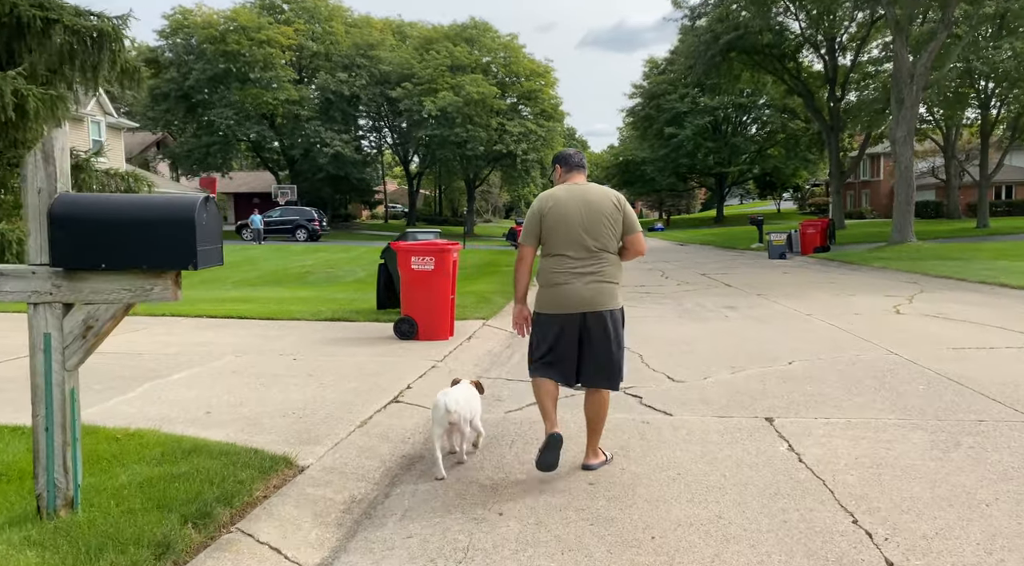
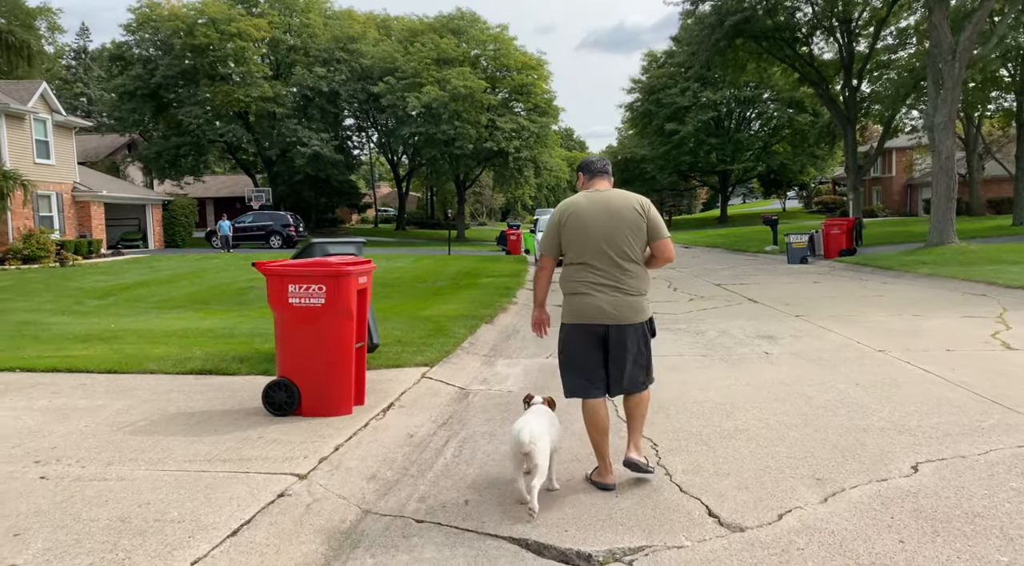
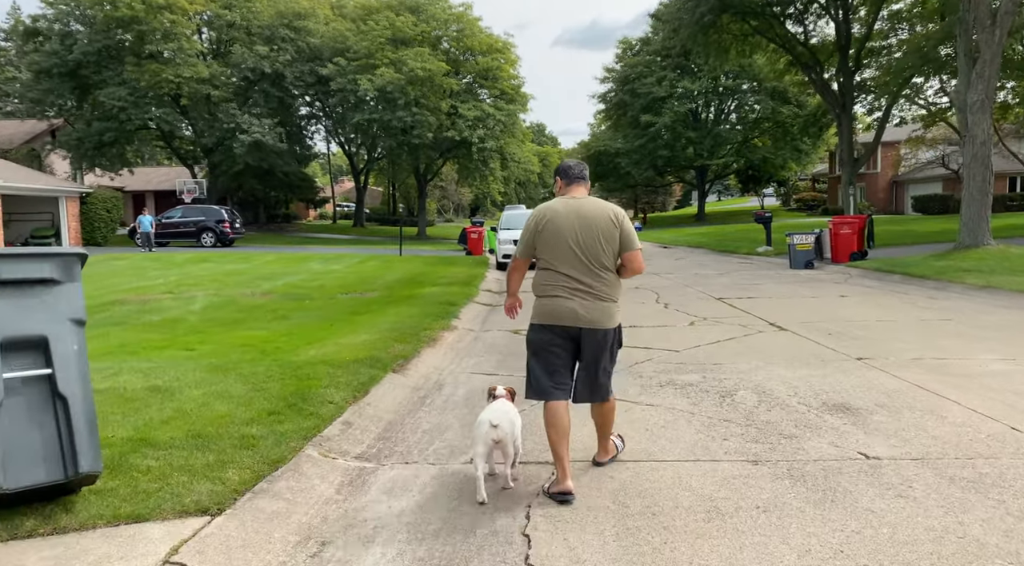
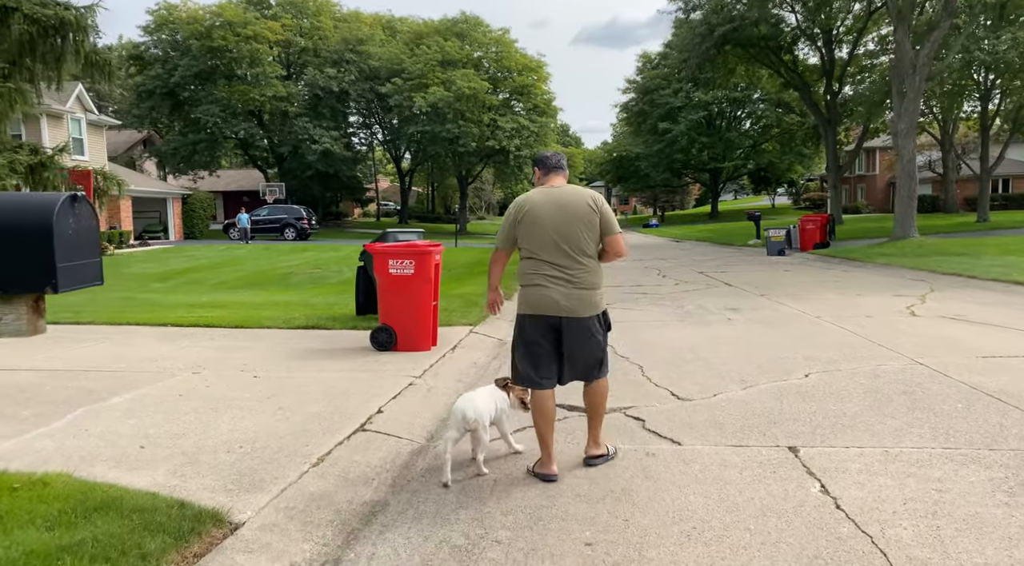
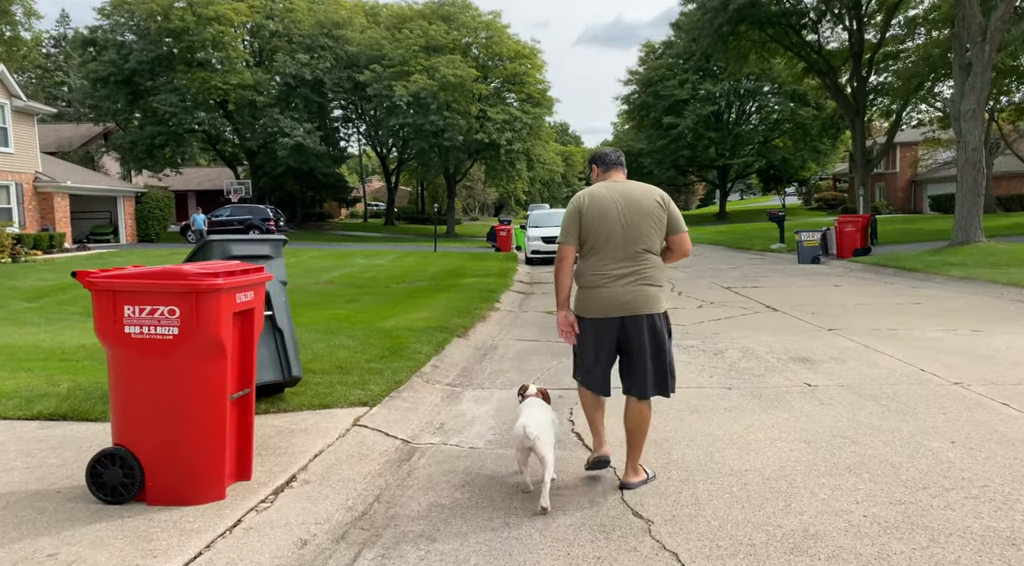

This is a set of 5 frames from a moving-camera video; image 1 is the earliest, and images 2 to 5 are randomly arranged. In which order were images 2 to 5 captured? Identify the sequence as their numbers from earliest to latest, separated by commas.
4, 2, 5, 3
